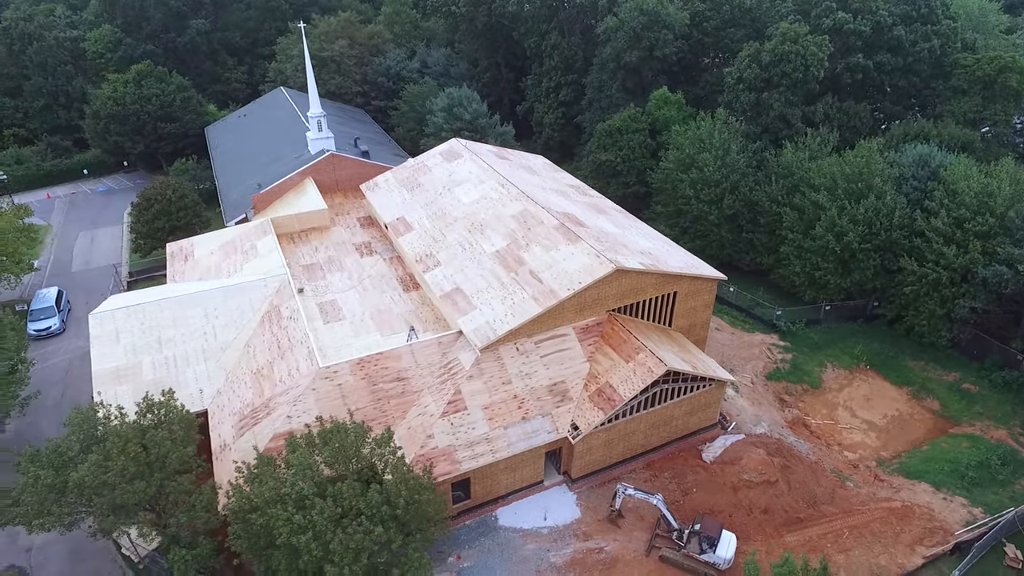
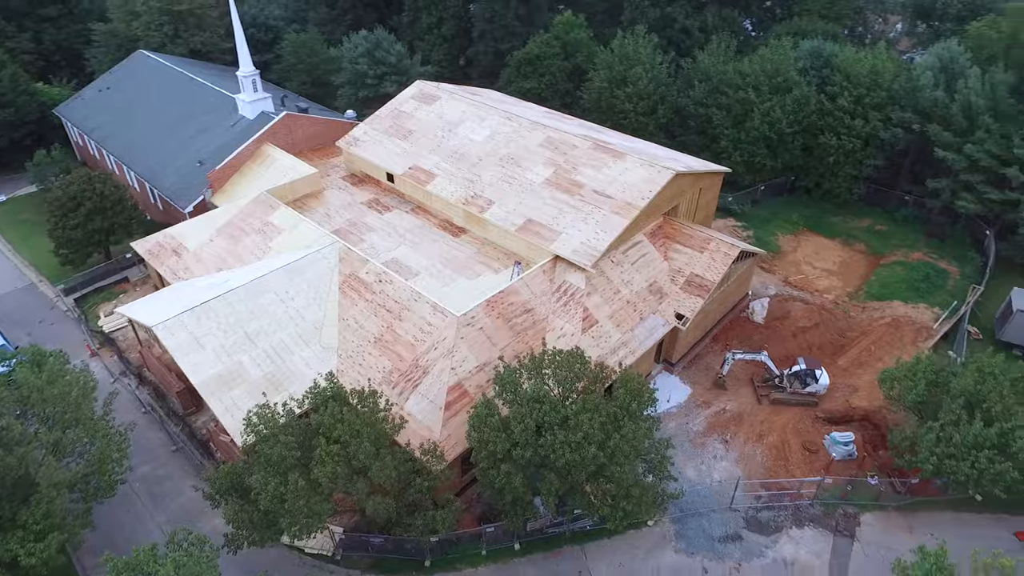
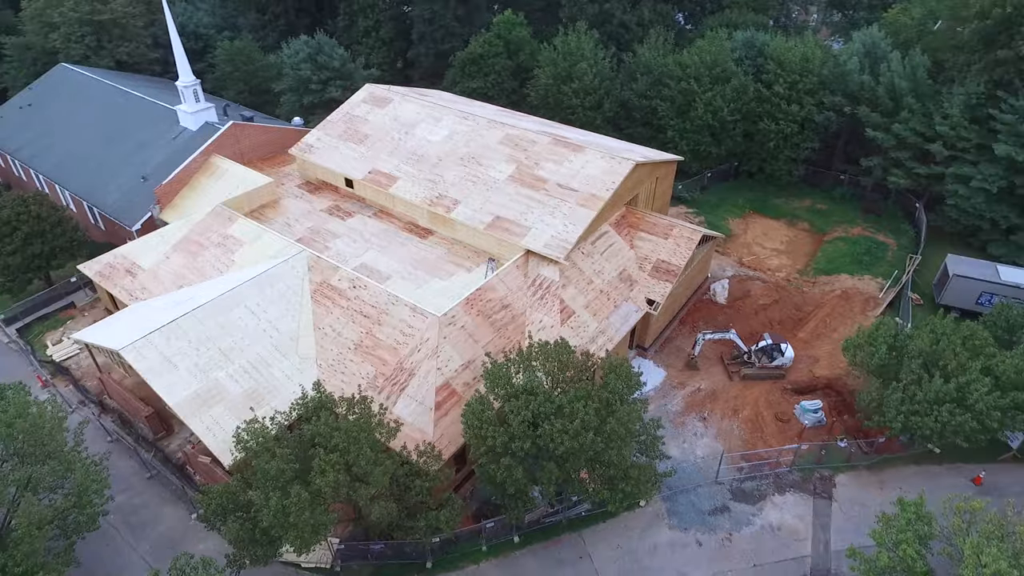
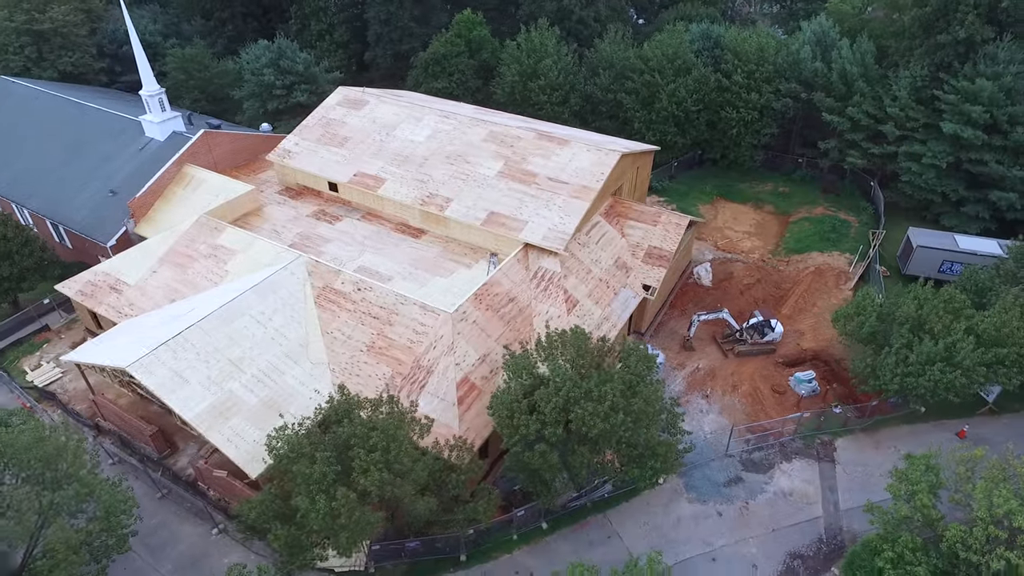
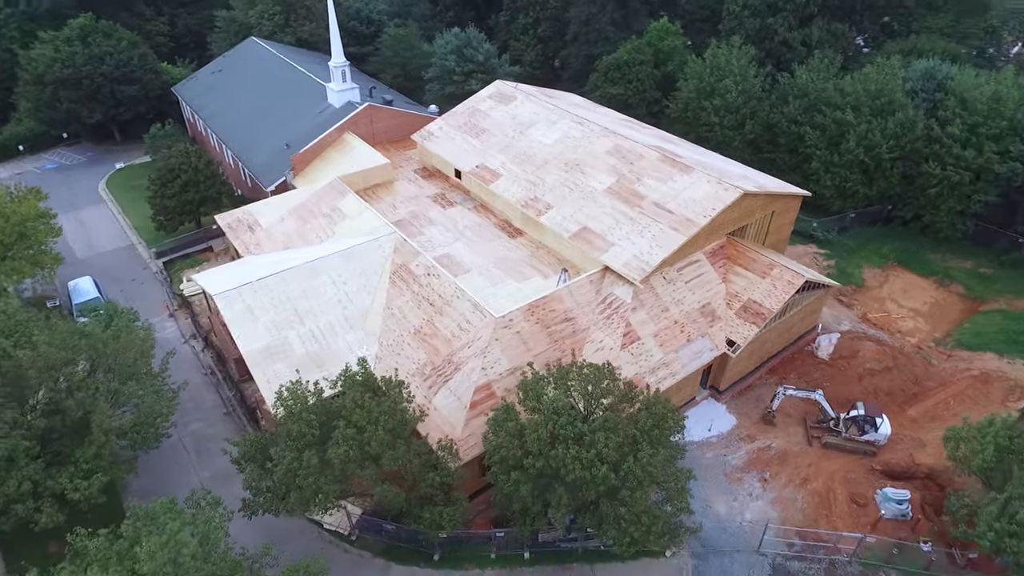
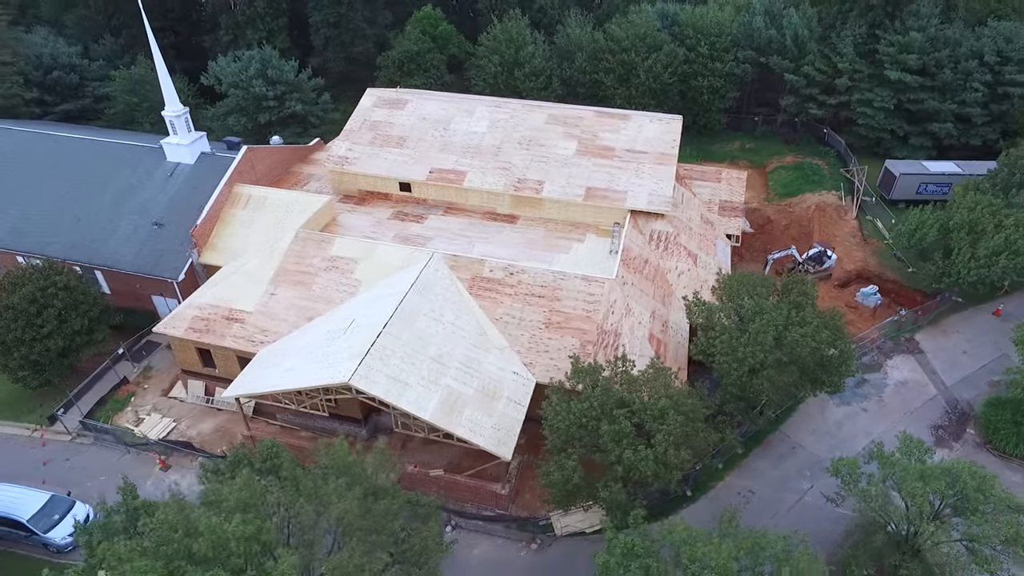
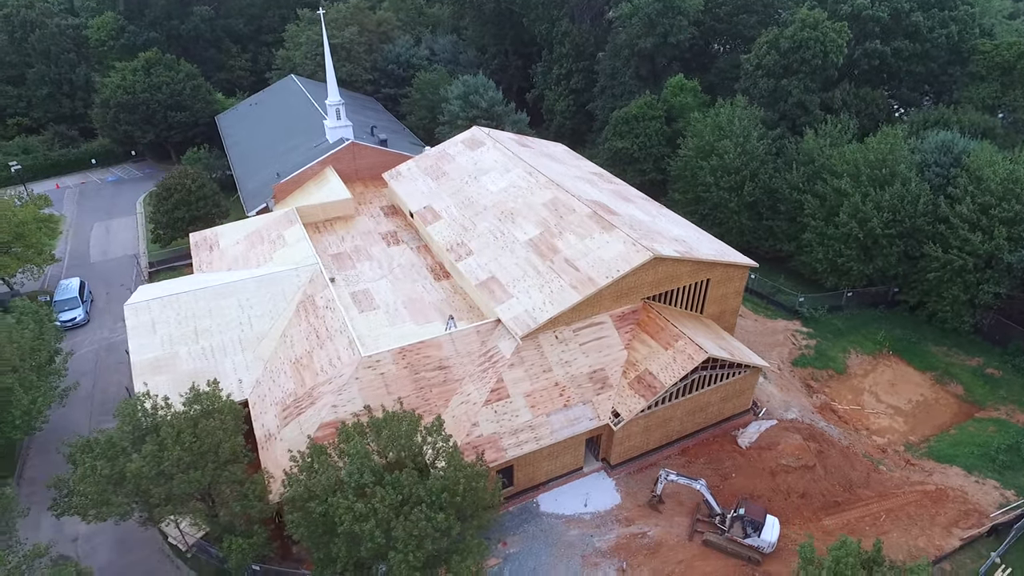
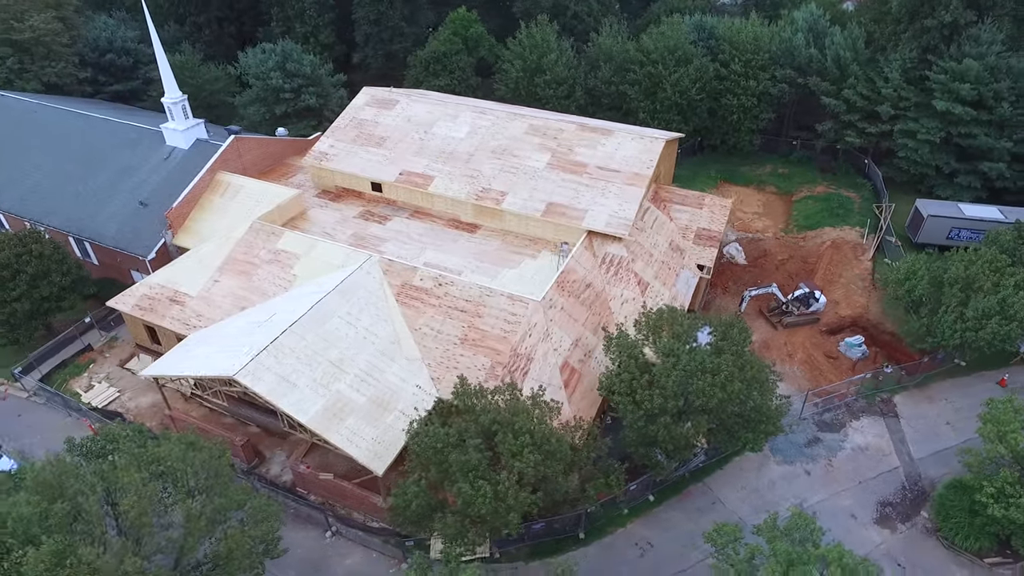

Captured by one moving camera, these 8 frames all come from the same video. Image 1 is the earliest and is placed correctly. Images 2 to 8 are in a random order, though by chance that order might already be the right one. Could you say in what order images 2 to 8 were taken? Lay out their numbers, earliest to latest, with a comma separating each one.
7, 5, 2, 3, 4, 8, 6
